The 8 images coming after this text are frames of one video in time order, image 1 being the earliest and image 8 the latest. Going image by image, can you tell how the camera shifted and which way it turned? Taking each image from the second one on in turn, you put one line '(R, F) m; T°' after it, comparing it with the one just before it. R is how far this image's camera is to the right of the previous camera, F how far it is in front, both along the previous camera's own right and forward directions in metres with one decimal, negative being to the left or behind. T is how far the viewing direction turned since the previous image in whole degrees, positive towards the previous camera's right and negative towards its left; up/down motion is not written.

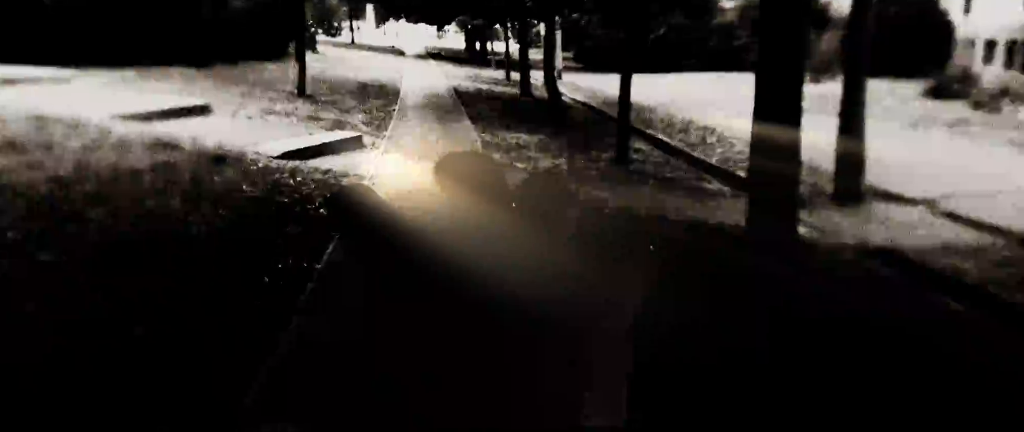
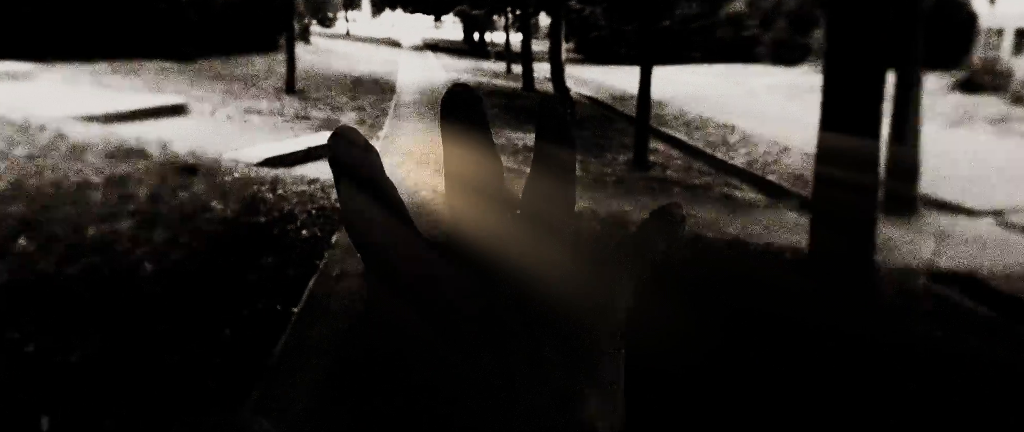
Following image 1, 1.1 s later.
(-0.2, +1.1) m; 0°
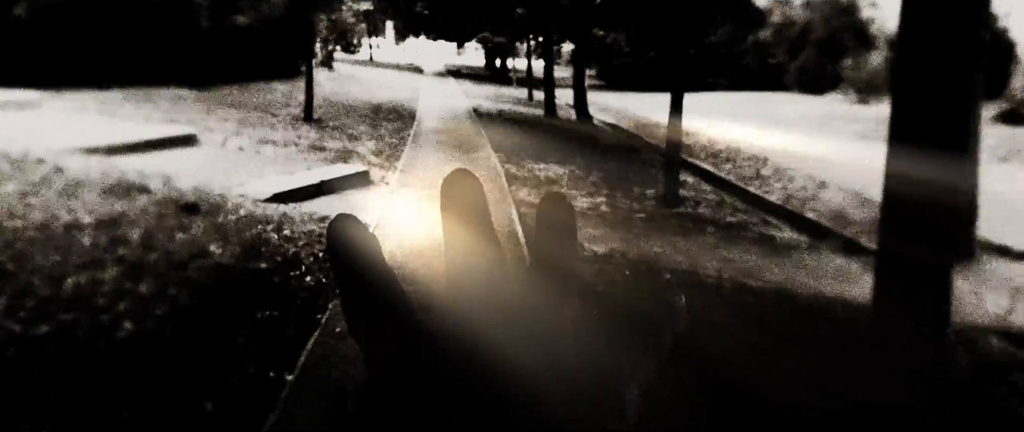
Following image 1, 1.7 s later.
(0.0, +0.6) m; -2°
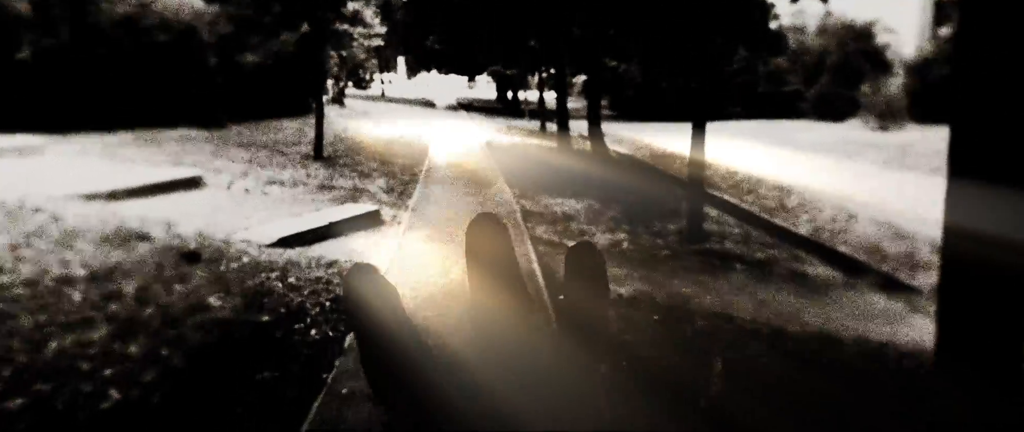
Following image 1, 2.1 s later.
(-0.1, +0.4) m; -1°
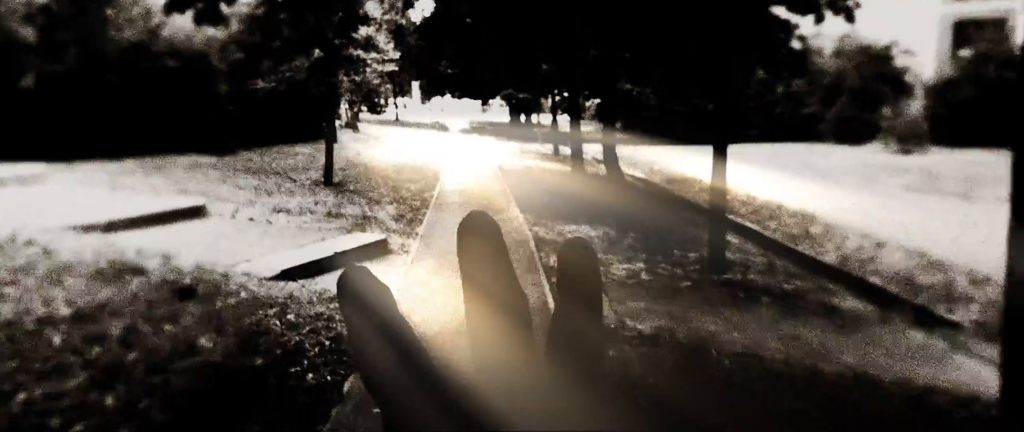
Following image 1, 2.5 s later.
(0.0, +0.4) m; -1°
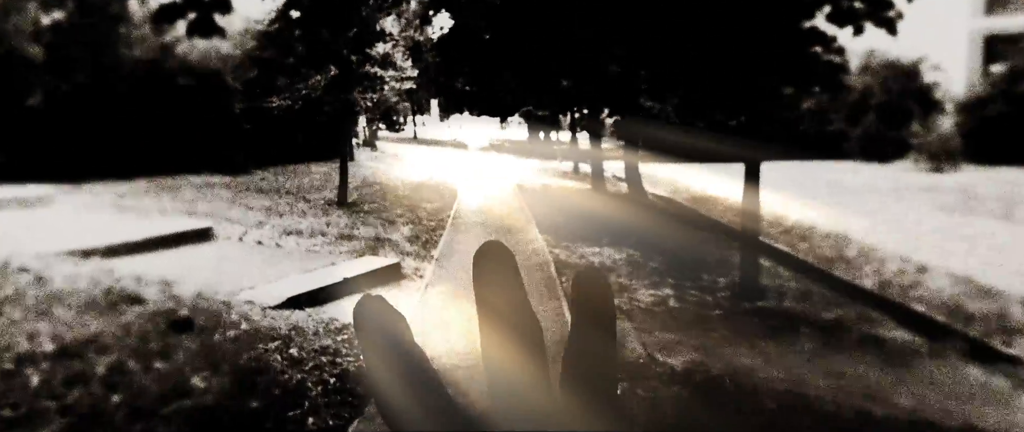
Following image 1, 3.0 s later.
(0.0, +0.5) m; -2°
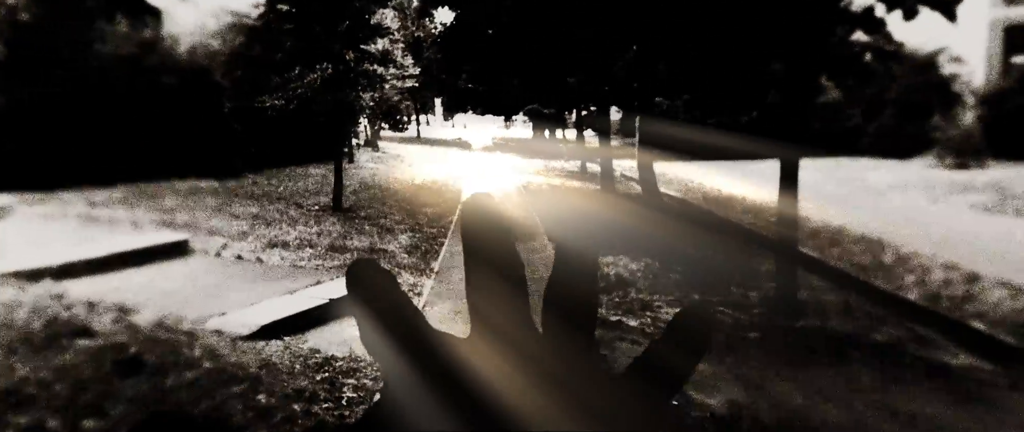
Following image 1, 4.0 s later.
(0.0, +0.9) m; 0°
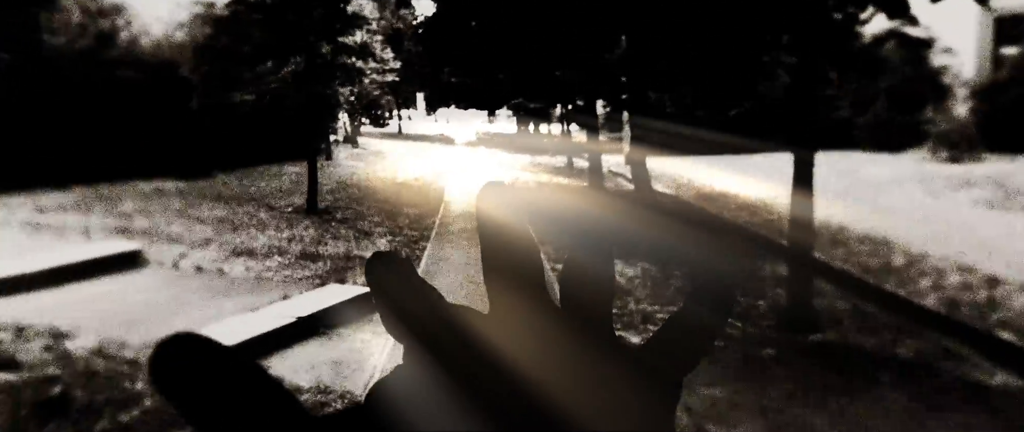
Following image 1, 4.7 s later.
(0.0, +0.7) m; +1°
